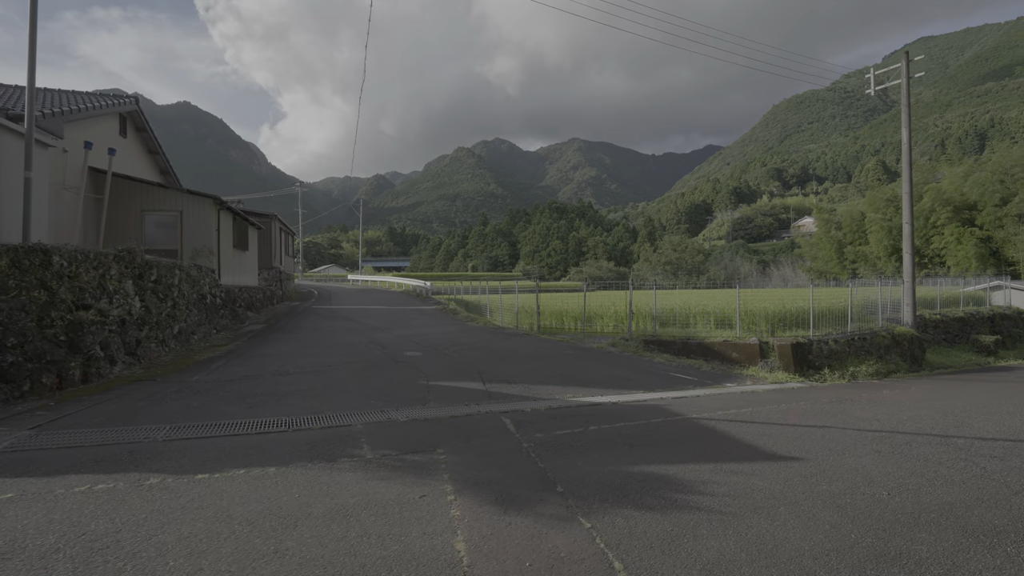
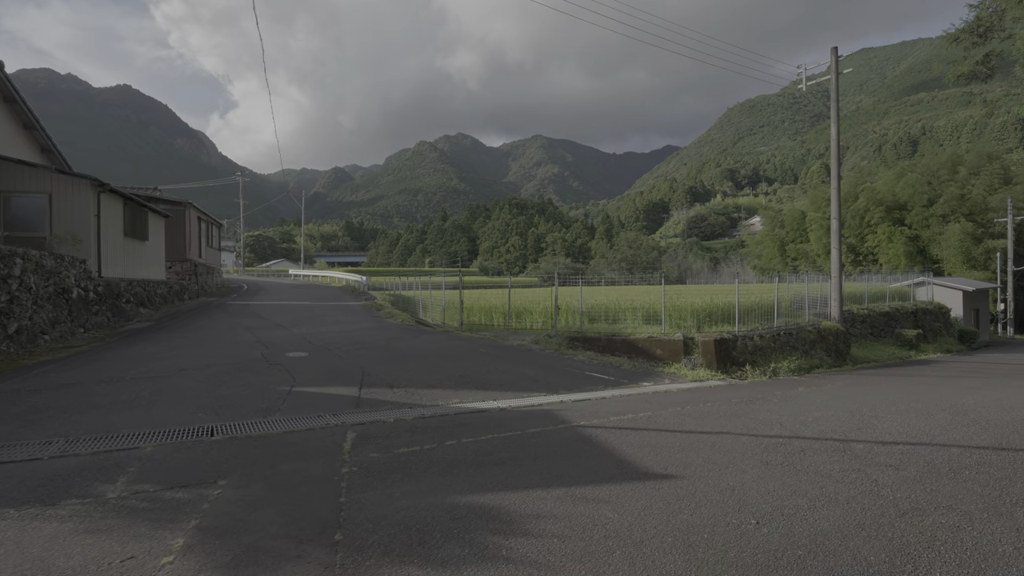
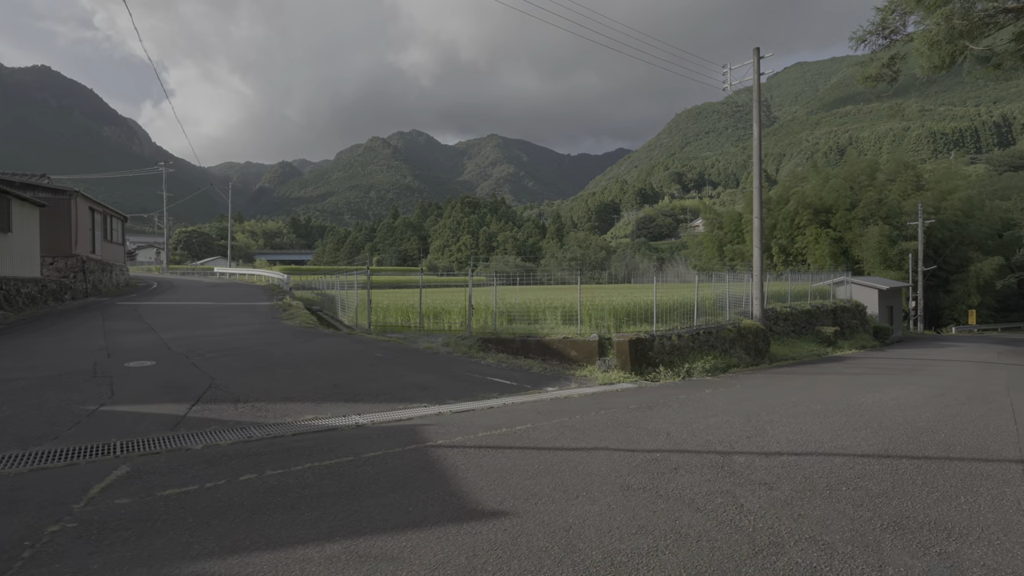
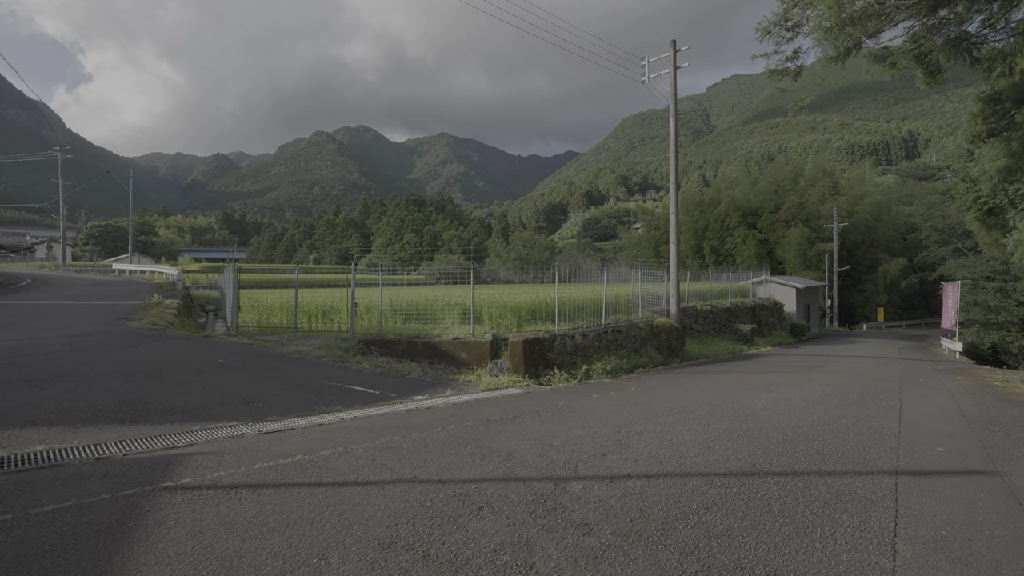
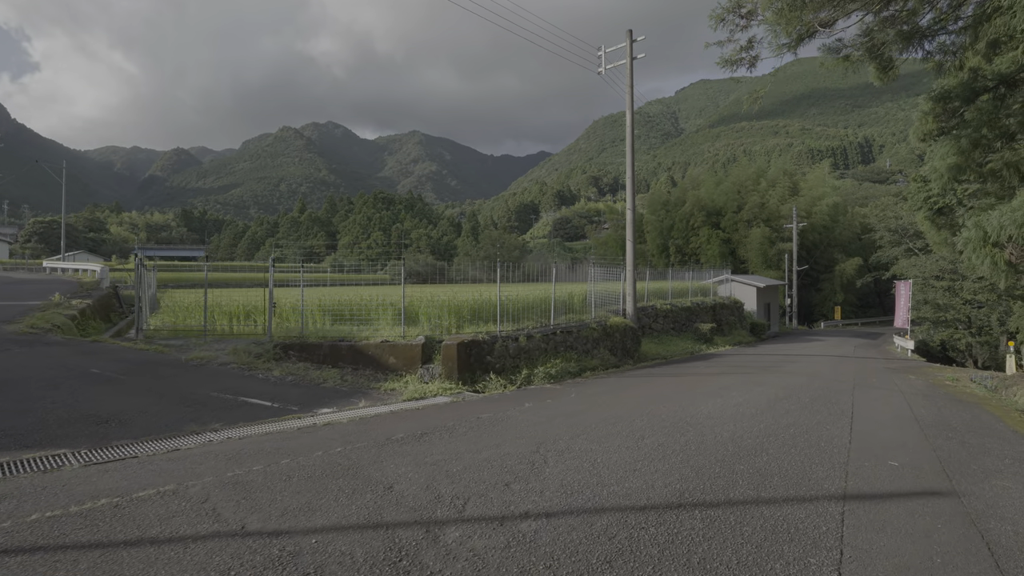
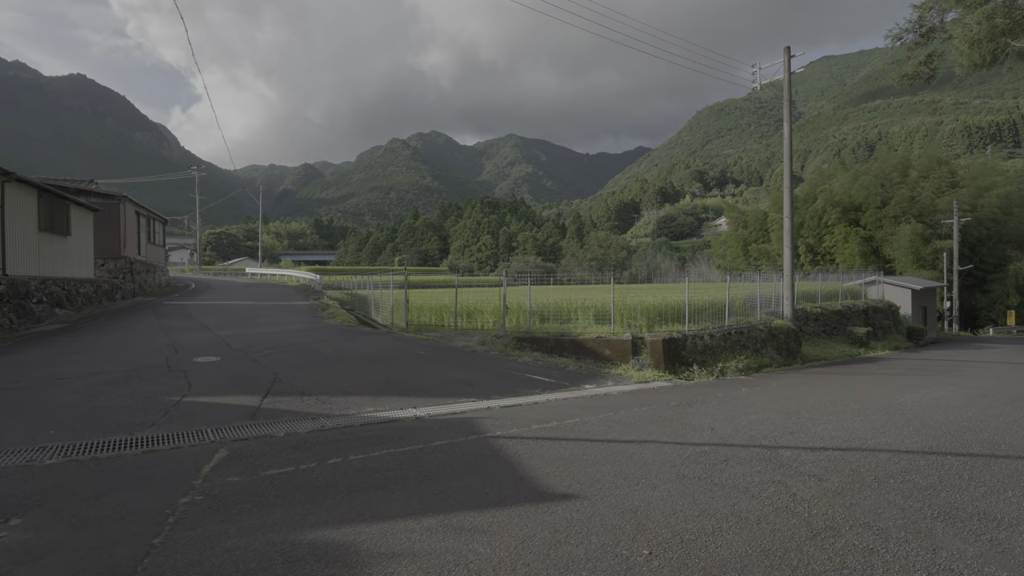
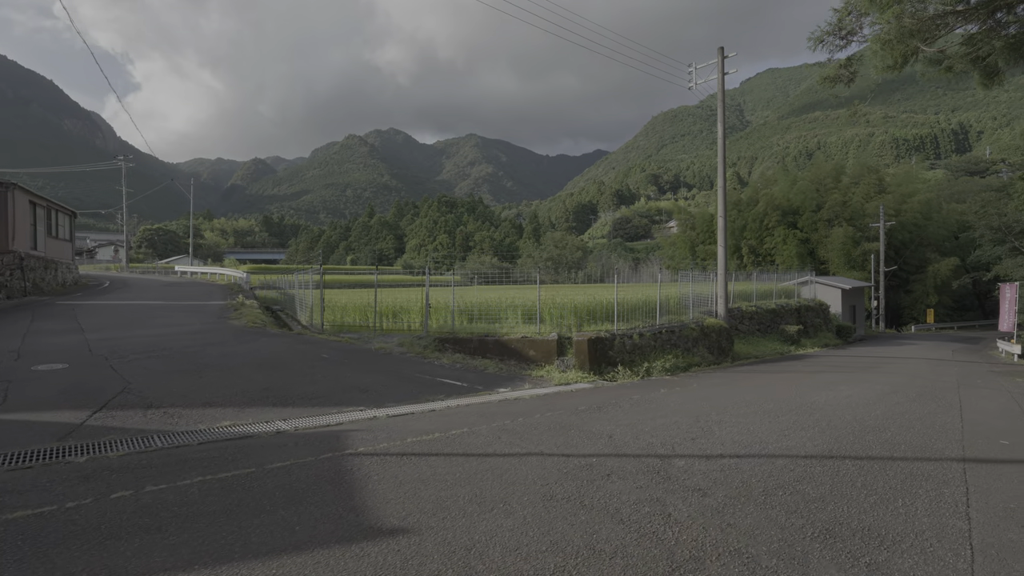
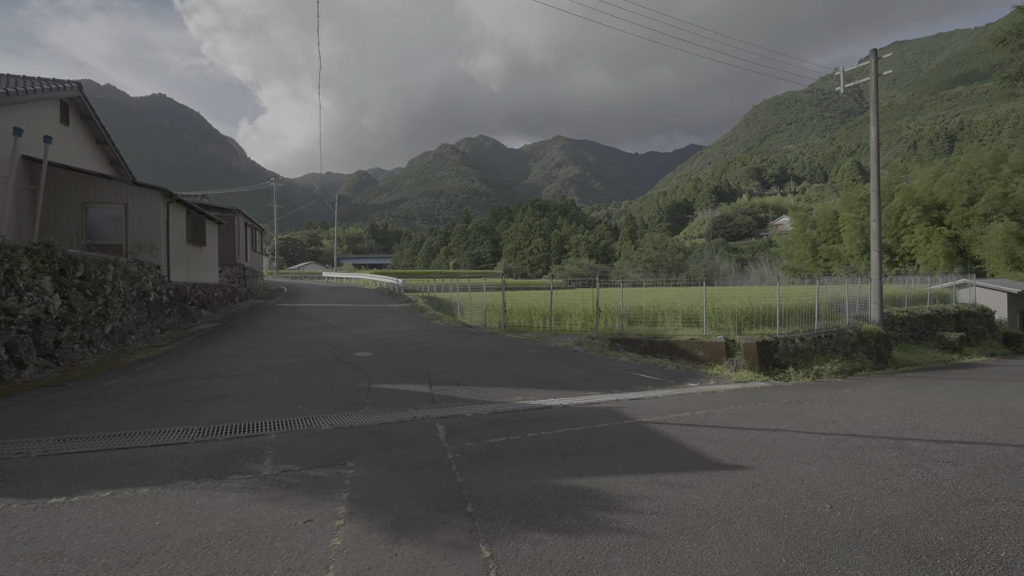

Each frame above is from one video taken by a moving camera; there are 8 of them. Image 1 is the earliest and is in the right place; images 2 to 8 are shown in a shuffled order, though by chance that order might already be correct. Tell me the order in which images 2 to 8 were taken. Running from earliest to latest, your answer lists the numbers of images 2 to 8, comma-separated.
8, 2, 6, 3, 7, 4, 5
